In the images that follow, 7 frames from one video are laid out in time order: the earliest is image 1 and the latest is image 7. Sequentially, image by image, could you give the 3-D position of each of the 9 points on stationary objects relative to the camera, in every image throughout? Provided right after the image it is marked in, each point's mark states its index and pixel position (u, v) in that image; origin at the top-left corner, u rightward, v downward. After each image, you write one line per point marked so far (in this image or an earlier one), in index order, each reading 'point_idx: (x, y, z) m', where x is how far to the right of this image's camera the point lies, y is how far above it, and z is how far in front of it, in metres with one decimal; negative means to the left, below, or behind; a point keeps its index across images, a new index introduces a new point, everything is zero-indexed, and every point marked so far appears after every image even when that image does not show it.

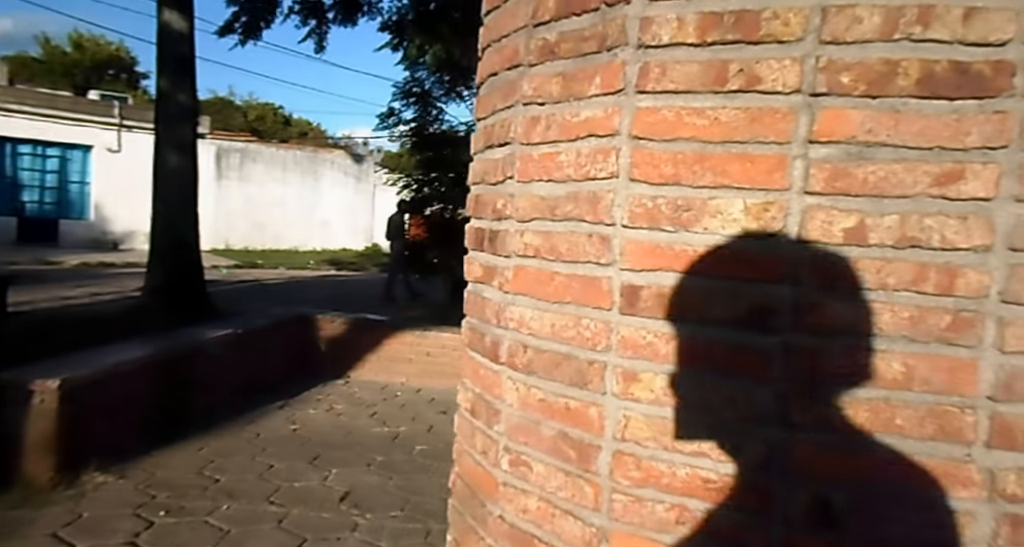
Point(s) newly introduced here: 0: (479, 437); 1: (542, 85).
0: (-0.1, -0.4, +1.7) m
1: (+0.1, +0.4, +1.5) m
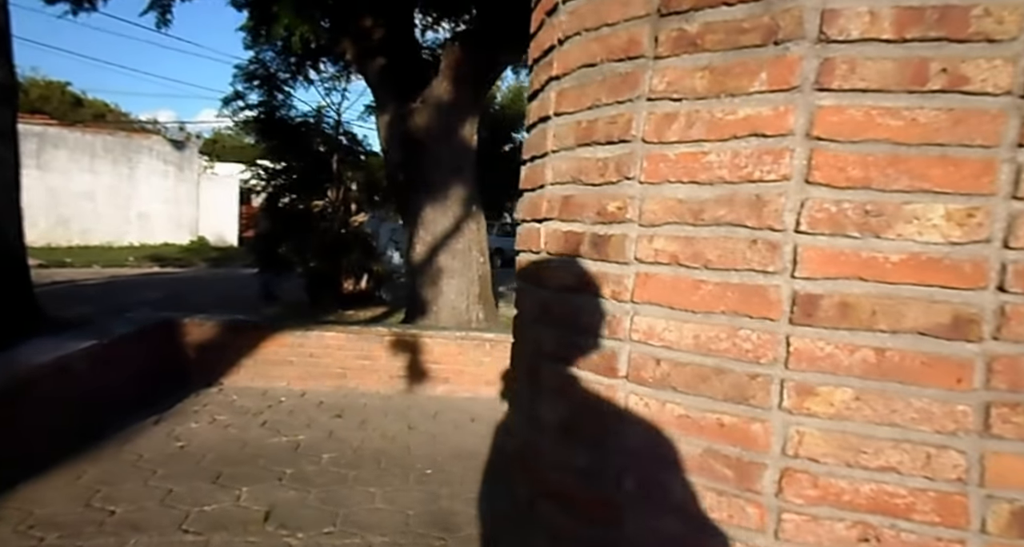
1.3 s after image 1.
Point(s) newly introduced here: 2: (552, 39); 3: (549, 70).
0: (+0.2, -0.4, +1.5) m
1: (+0.3, +0.4, +1.3) m
2: (+0.1, +0.6, +1.7) m
3: (+0.1, +0.5, +1.7) m
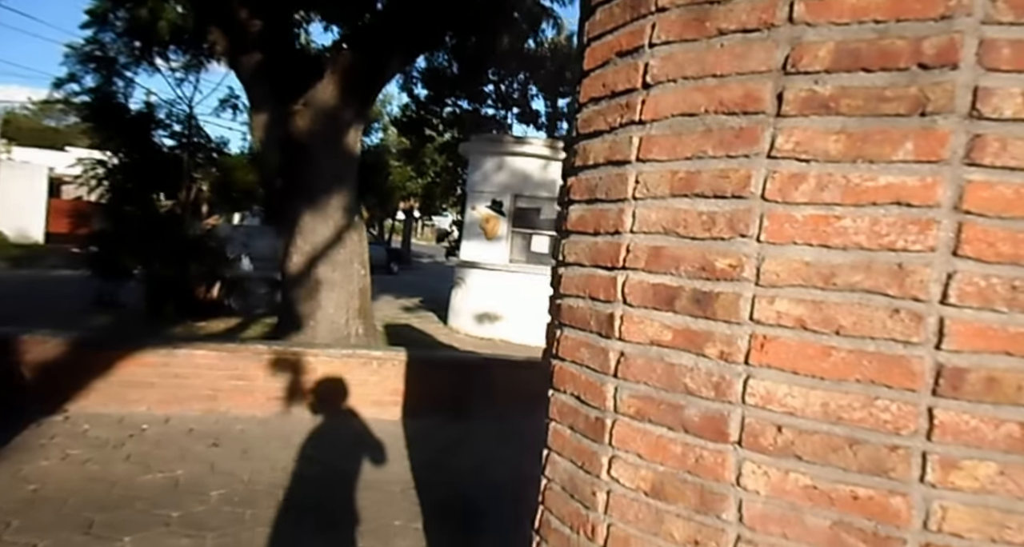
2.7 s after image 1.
0: (+0.3, -0.5, +1.5) m
1: (+0.6, +0.3, +1.3) m
2: (+0.3, +0.5, +1.7) m
3: (+0.3, +0.4, +1.7) m
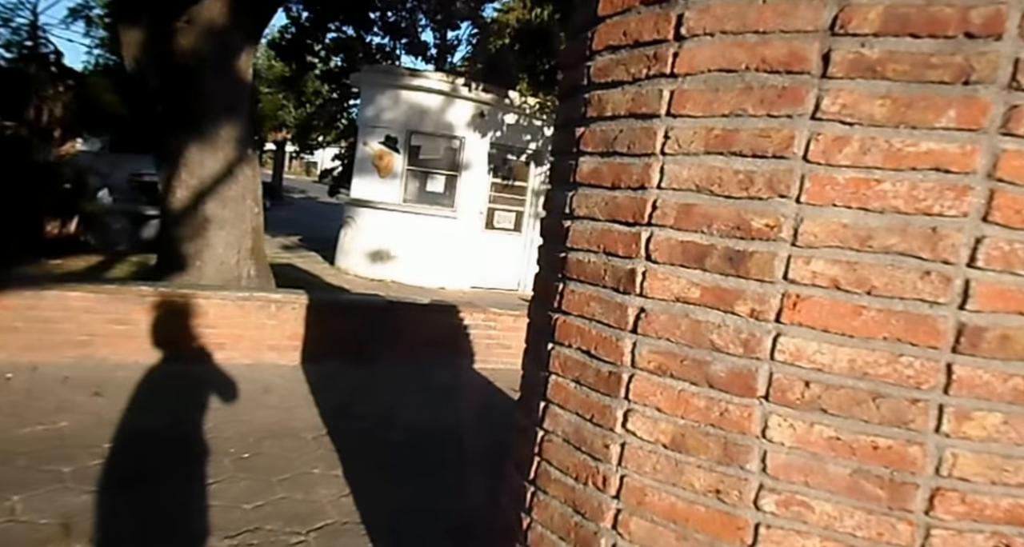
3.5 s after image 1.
0: (+0.4, -0.4, +1.5) m
1: (+0.7, +0.3, +1.3) m
2: (+0.3, +0.6, +1.6) m
3: (+0.3, +0.5, +1.6) m
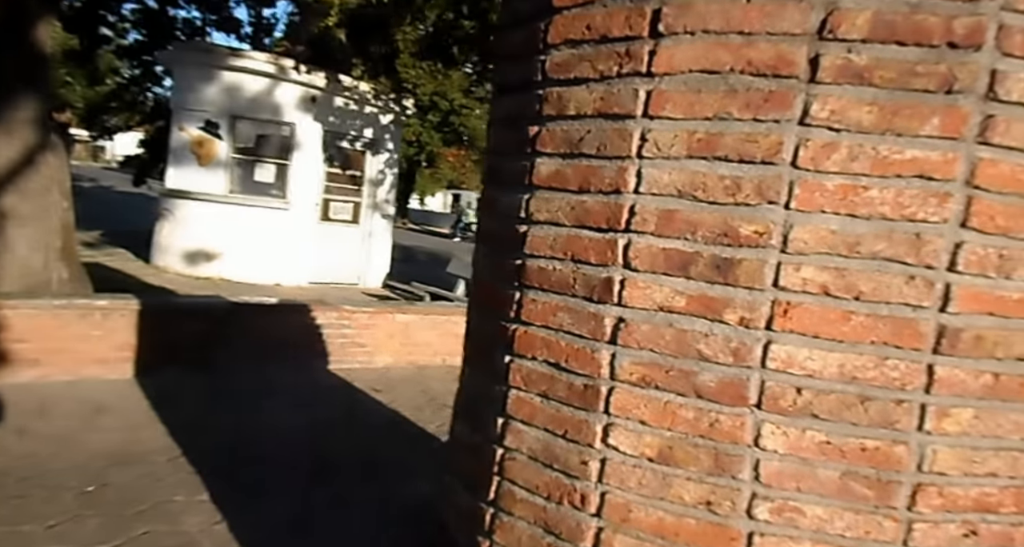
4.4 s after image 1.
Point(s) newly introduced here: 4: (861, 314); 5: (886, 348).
0: (+0.4, -0.5, +1.5) m
1: (+0.6, +0.3, +1.3) m
2: (+0.2, +0.6, +1.5) m
3: (+0.2, +0.5, +1.5) m
4: (+0.7, -0.1, +1.4) m
5: (+0.7, -0.2, +1.4) m
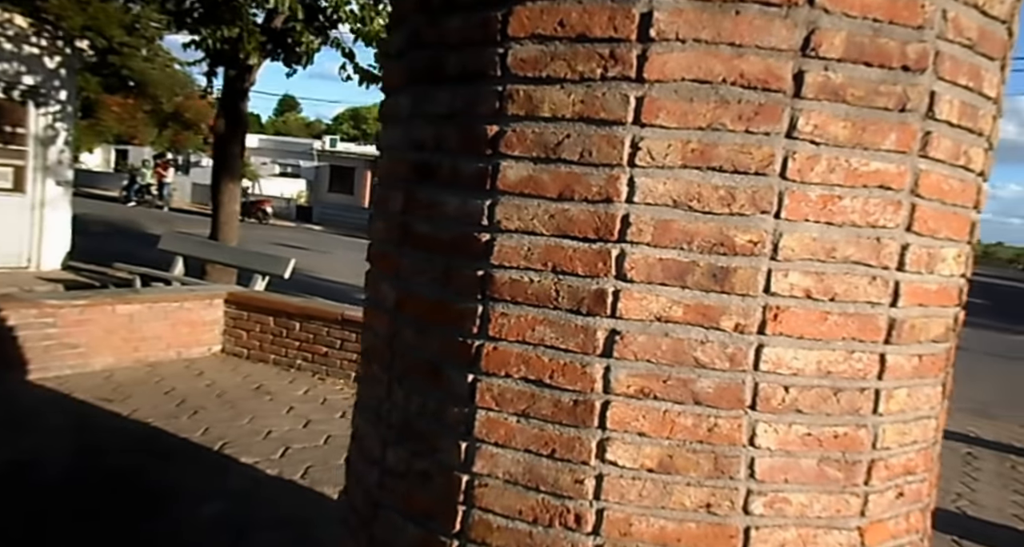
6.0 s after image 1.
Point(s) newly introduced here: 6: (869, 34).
0: (+0.4, -0.5, +1.5) m
1: (+0.6, +0.3, +1.4) m
2: (+0.2, +0.5, +1.5) m
3: (+0.2, +0.4, +1.5) m
4: (+0.7, -0.1, +1.5) m
5: (+0.8, -0.2, +1.5) m
6: (+0.7, +0.5, +1.4) m
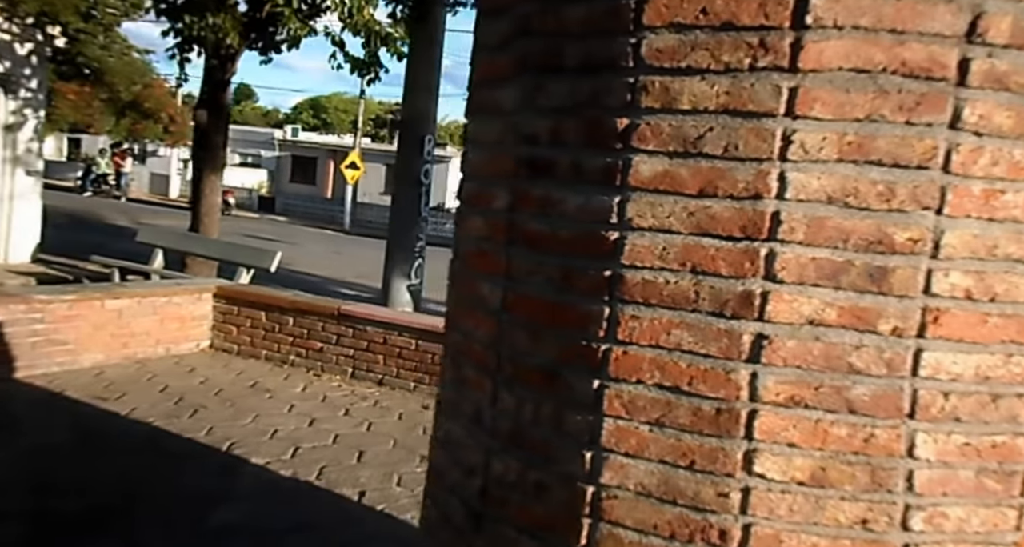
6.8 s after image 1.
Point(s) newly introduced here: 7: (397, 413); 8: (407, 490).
0: (+0.7, -0.5, +1.4) m
1: (+0.9, +0.3, +1.3) m
2: (+0.5, +0.5, +1.4) m
3: (+0.5, +0.4, +1.4) m
4: (+1.0, -0.1, +1.4) m
5: (+1.0, -0.2, +1.4) m
6: (+1.0, +0.5, +1.3) m
7: (-1.2, -1.5, +7.4) m
8: (-0.8, -1.8, +5.5) m
